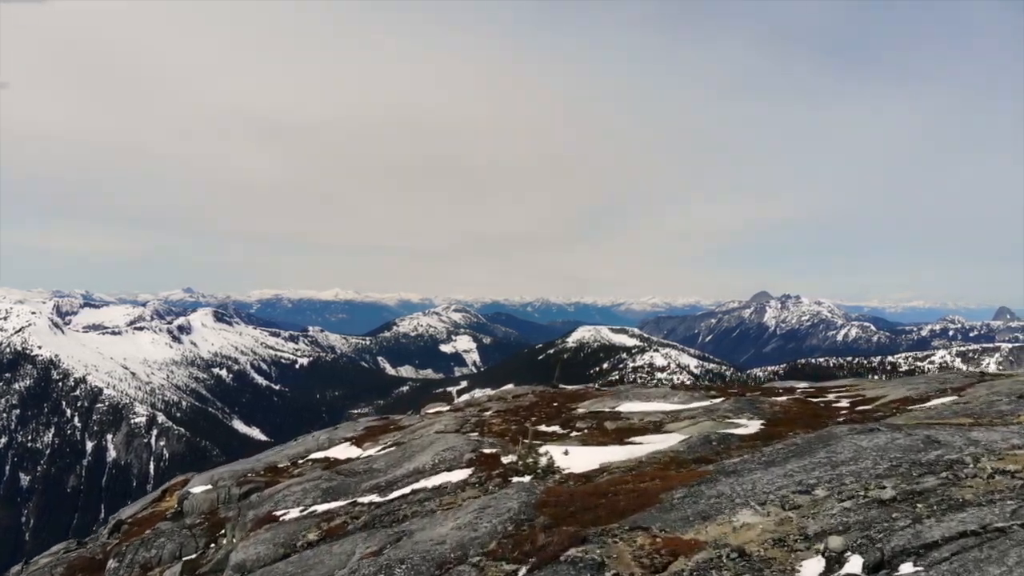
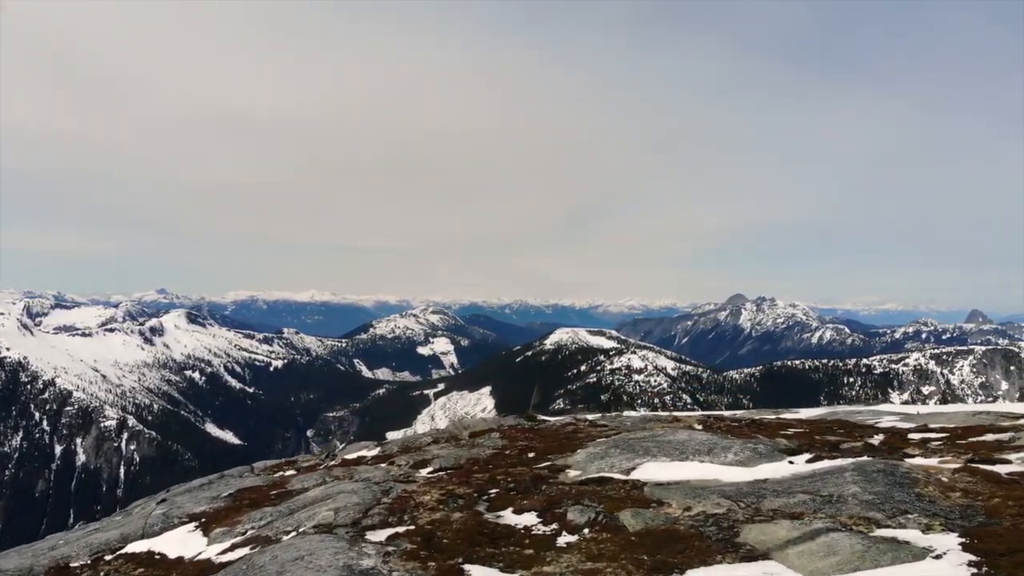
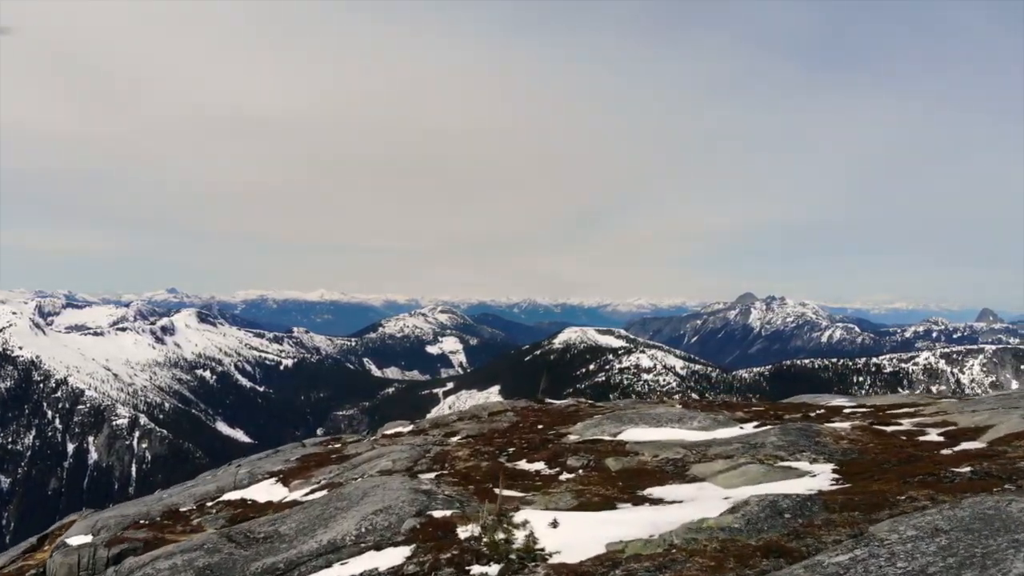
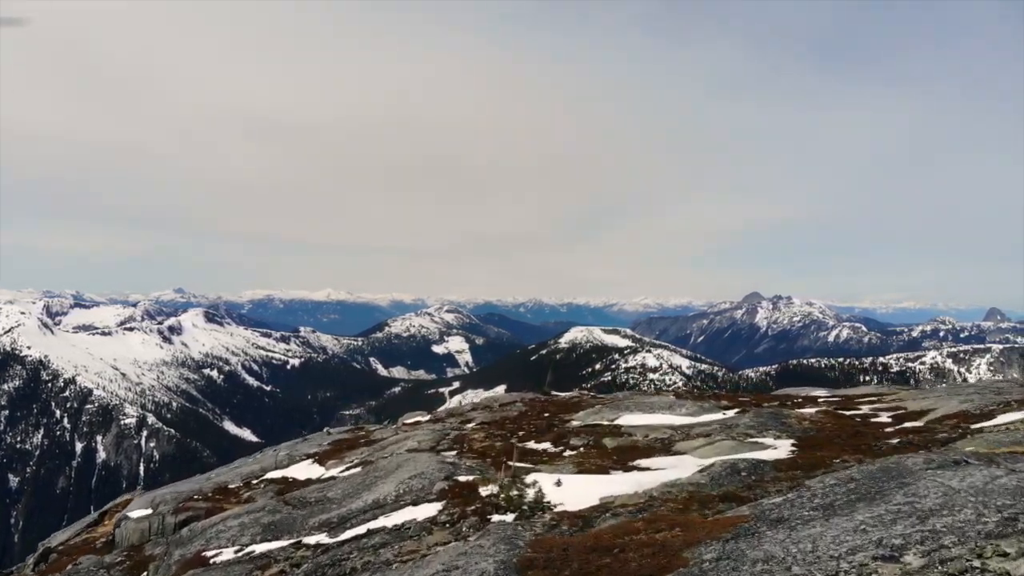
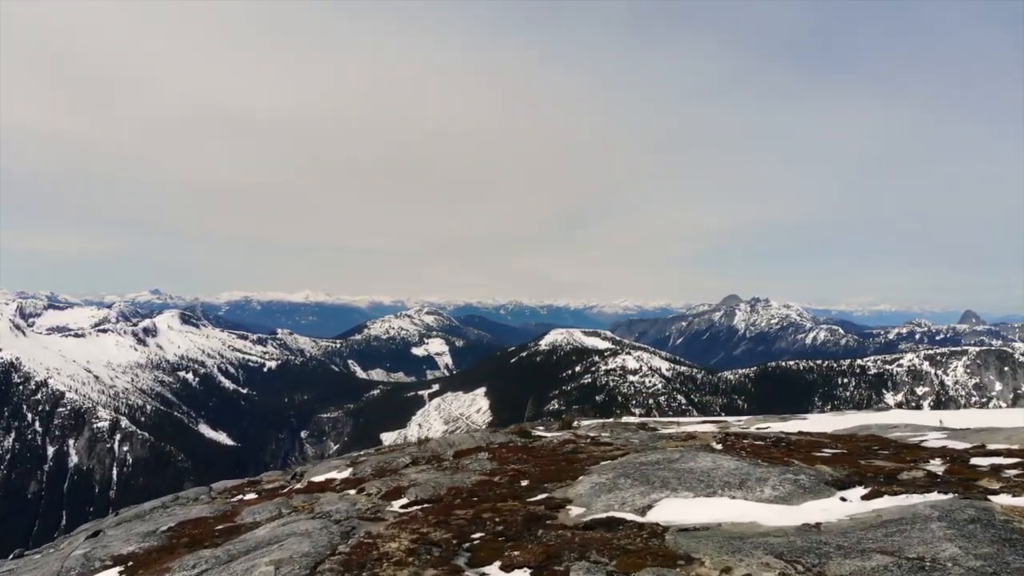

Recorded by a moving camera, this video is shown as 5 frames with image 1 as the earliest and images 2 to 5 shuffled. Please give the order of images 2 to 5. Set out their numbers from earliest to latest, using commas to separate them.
4, 3, 2, 5
